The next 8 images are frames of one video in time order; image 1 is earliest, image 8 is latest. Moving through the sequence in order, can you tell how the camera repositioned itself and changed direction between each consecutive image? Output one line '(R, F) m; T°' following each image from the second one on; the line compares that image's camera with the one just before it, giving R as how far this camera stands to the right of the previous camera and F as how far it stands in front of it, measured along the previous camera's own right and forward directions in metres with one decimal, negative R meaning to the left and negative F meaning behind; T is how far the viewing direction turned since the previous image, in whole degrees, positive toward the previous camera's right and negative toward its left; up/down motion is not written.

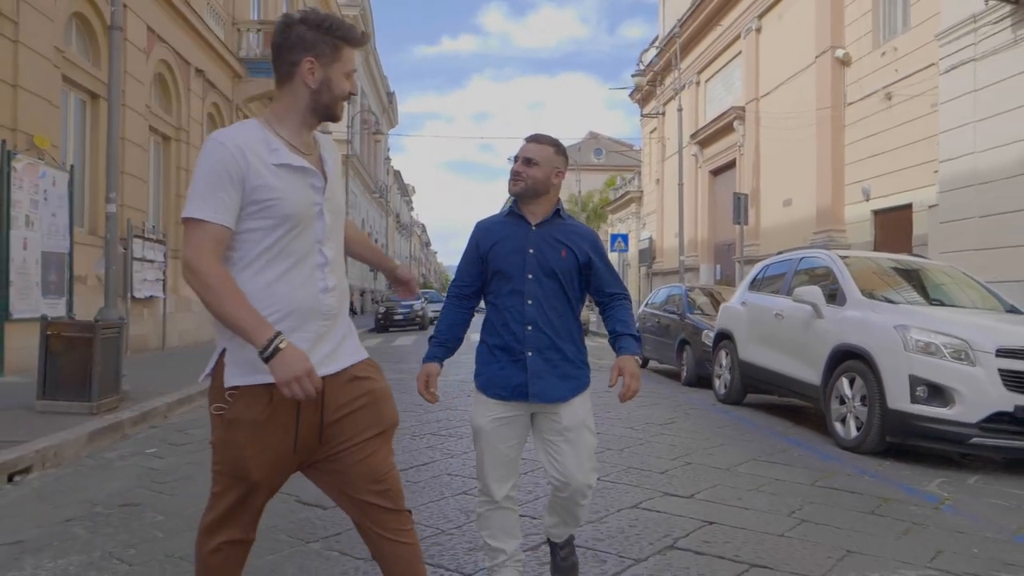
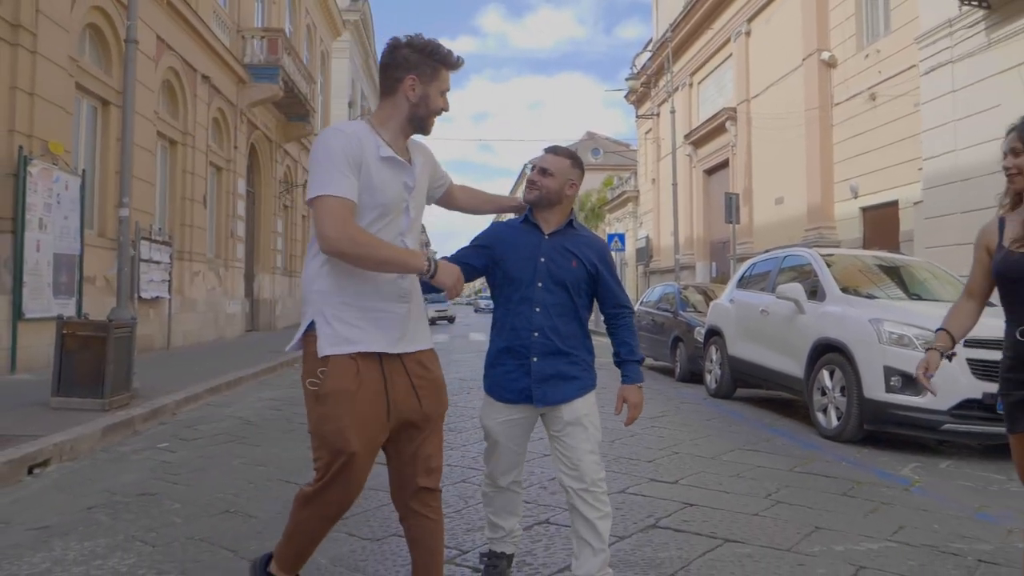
(0.0, -0.3) m; 0°
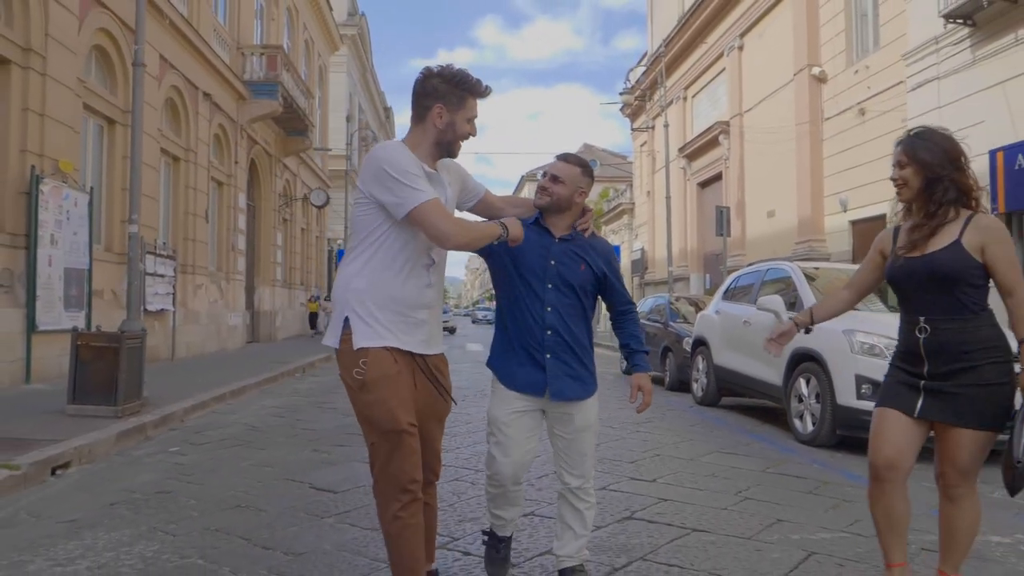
(+0.1, -0.4) m; 0°
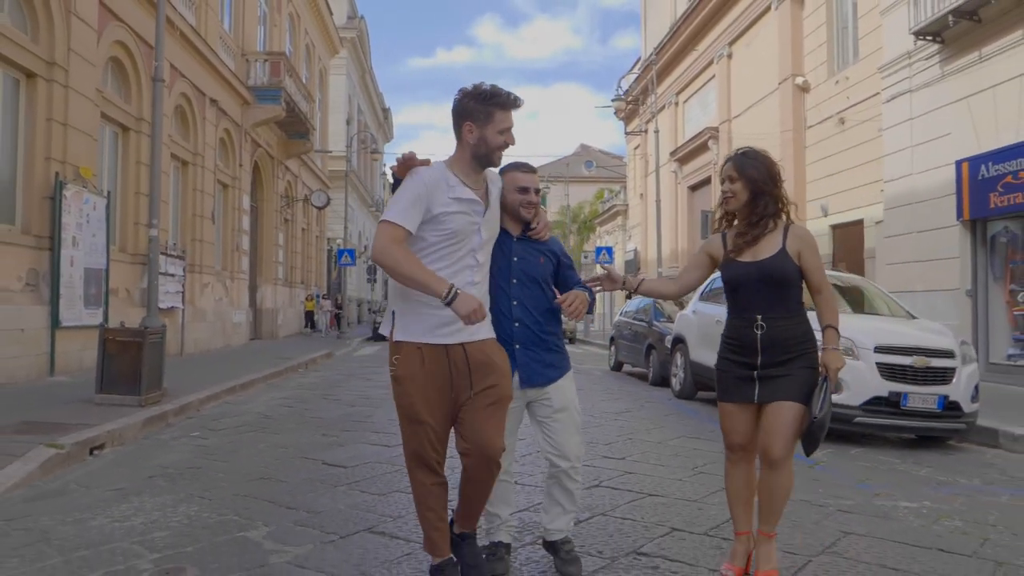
(+0.1, -0.8) m; 0°
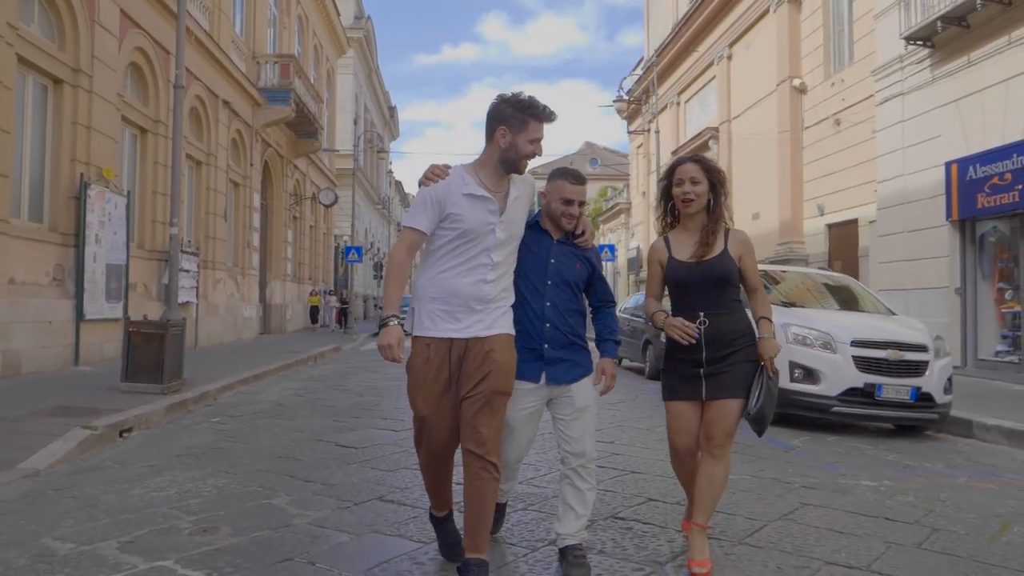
(+0.1, -0.5) m; 0°
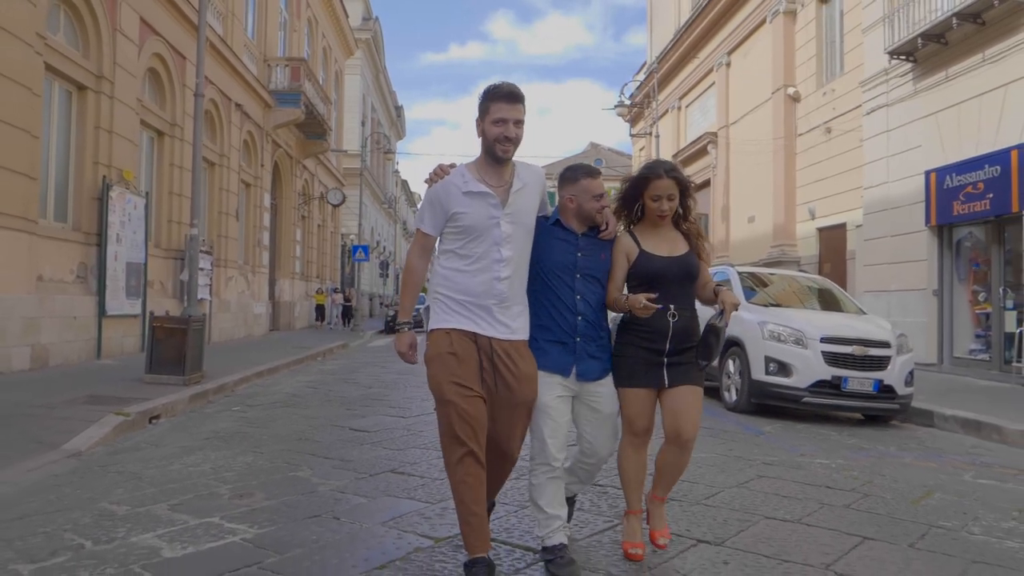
(0.0, -0.6) m; 0°
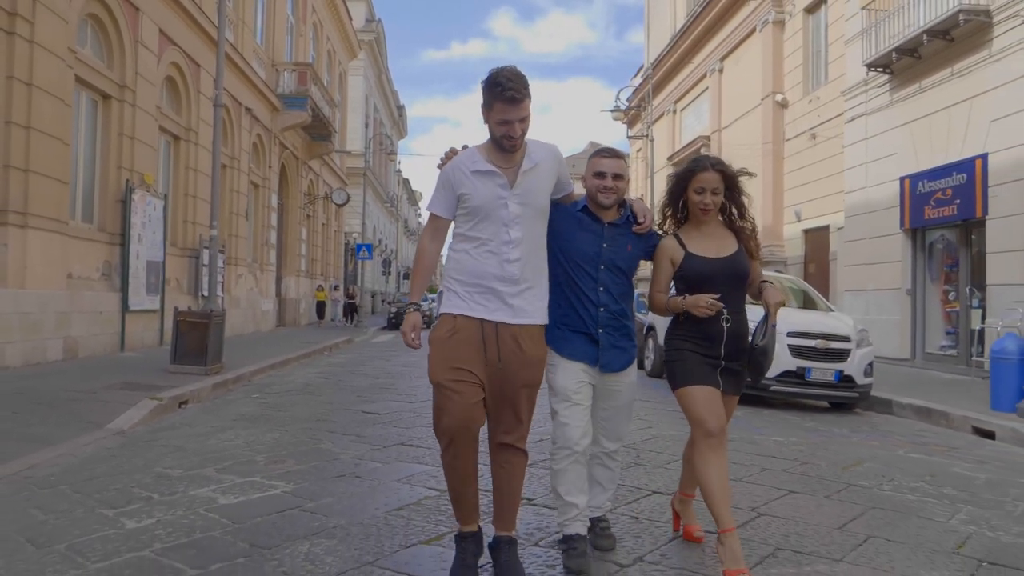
(0.0, -0.8) m; 0°
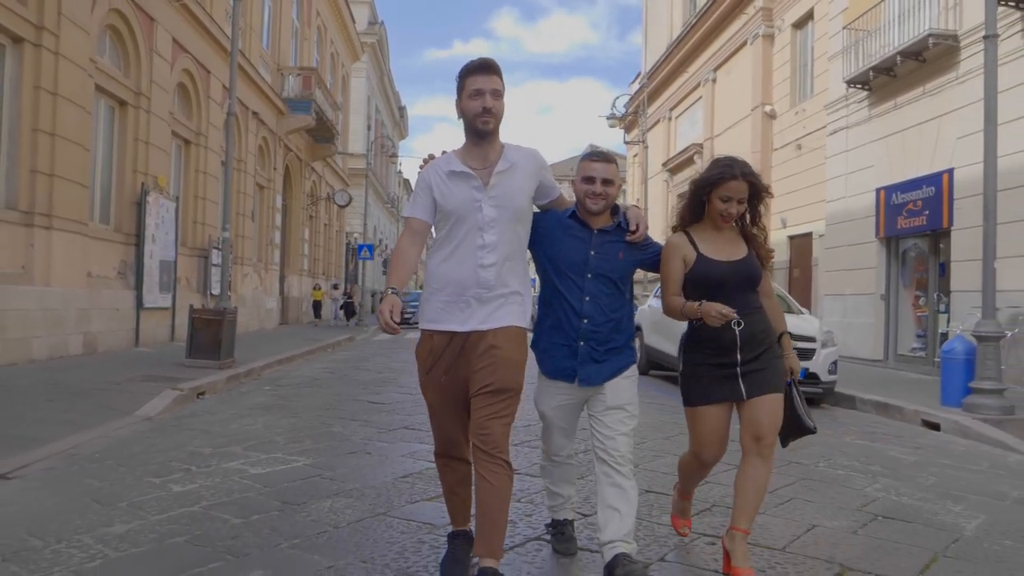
(0.0, -0.7) m; 0°
